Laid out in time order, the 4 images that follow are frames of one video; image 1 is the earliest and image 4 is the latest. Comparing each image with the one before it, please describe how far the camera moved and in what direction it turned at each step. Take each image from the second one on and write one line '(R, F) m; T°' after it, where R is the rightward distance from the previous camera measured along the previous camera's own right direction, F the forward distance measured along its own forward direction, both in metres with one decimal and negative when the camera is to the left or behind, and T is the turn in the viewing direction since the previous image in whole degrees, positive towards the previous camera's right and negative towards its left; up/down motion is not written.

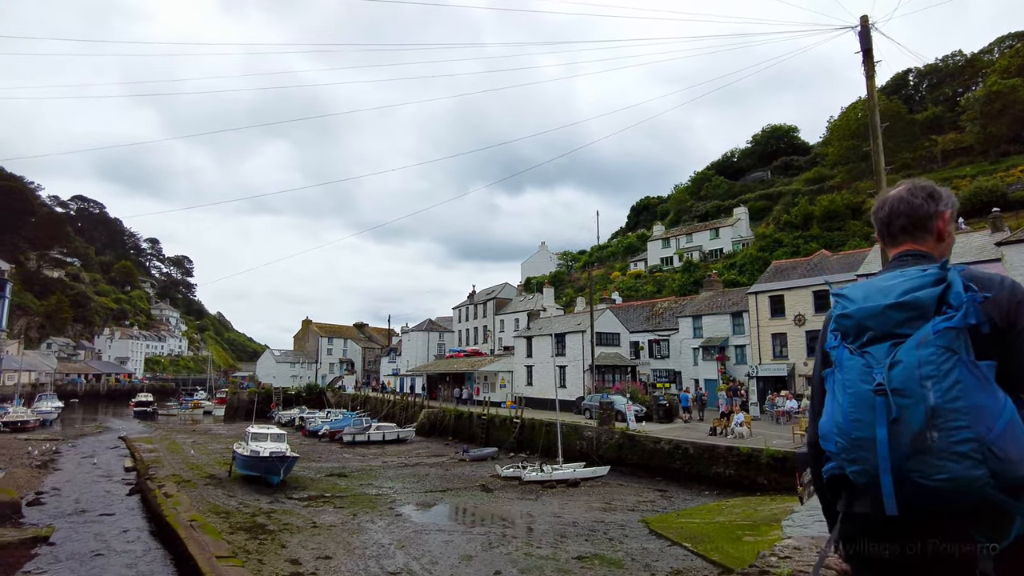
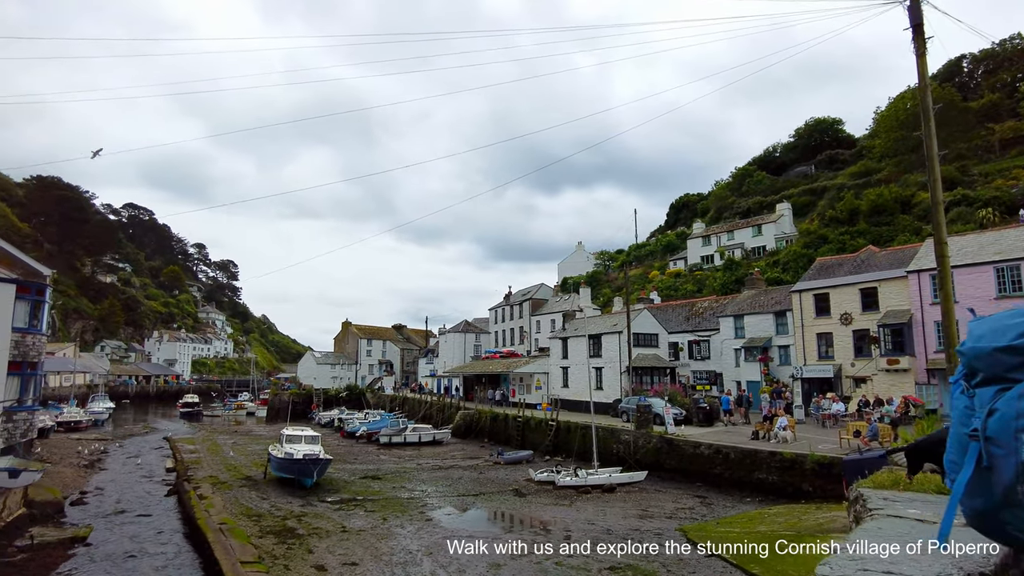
(+0.2, +0.5) m; -3°
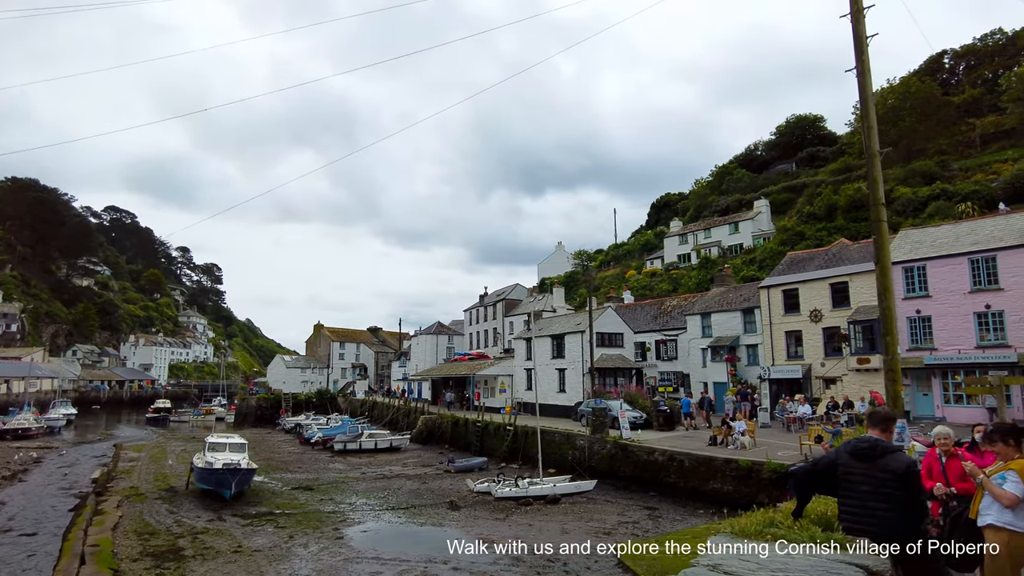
(+1.7, +1.8) m; +1°
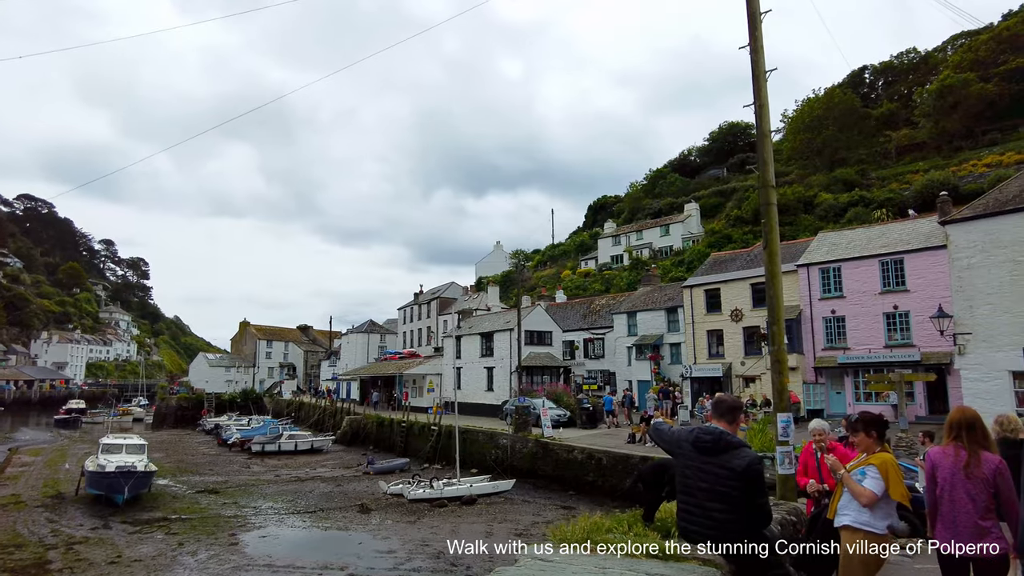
(+0.7, +0.5) m; +5°
